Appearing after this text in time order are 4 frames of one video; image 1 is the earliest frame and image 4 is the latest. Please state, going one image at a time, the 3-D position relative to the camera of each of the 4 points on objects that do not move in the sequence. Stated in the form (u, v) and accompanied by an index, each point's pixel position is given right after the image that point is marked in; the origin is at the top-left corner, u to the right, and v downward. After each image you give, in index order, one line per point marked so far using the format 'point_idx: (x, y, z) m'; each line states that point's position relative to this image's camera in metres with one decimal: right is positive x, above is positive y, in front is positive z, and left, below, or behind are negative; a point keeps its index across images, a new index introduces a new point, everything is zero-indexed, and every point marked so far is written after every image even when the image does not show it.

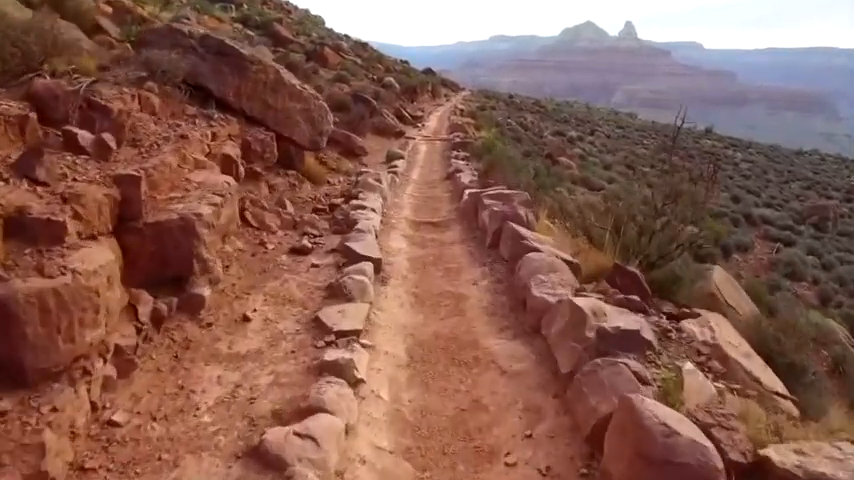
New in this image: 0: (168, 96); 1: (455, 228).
0: (-3.3, +1.8, +8.3) m
1: (+0.4, +0.2, +8.9) m
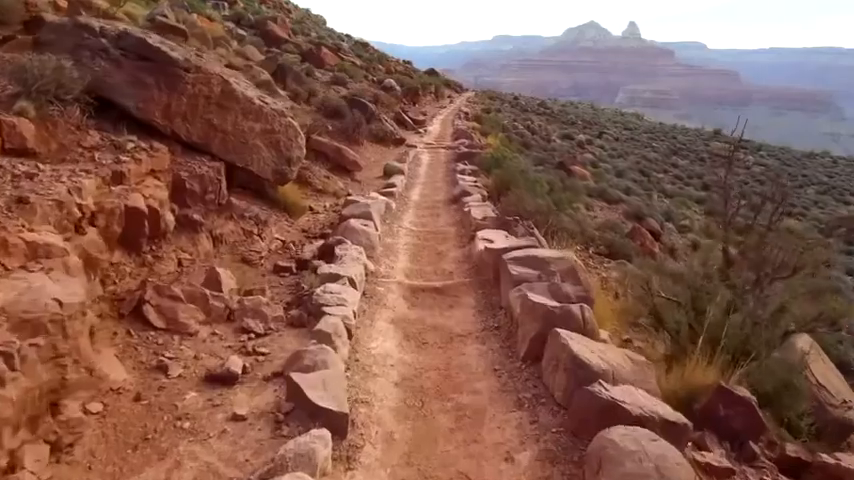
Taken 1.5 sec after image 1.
0: (-3.3, +1.0, +5.7) m
1: (+0.4, -0.6, +6.4) m
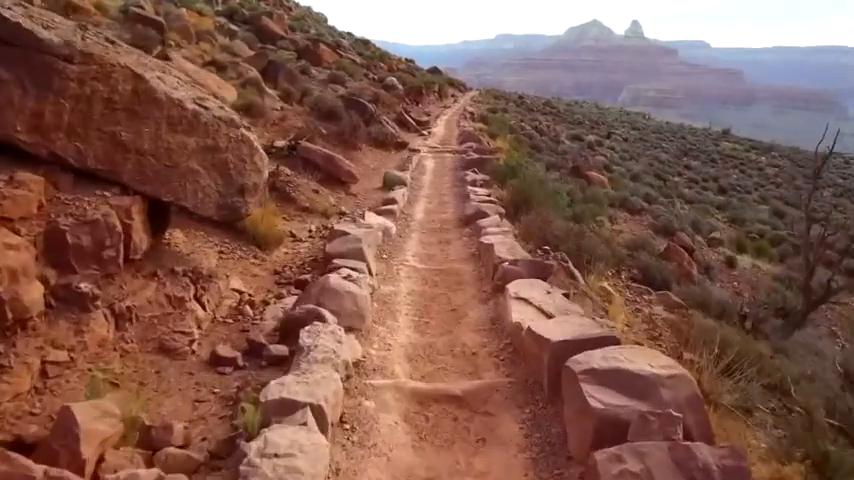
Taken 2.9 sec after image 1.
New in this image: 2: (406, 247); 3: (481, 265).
0: (-3.2, +0.5, +3.3) m
1: (+0.5, -1.2, +3.9) m
2: (-0.3, -0.1, +10.0) m
3: (+0.7, -0.3, +8.6) m
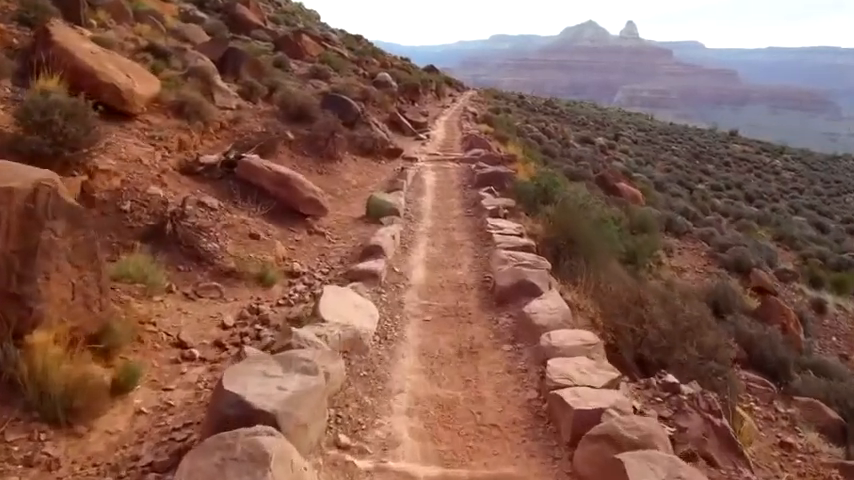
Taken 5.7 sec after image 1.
0: (-3.0, -0.5, -1.6) m
1: (+0.6, -2.1, -1.0) m
2: (-0.2, -1.1, +5.1) m
3: (+0.8, -1.3, +3.7) m
